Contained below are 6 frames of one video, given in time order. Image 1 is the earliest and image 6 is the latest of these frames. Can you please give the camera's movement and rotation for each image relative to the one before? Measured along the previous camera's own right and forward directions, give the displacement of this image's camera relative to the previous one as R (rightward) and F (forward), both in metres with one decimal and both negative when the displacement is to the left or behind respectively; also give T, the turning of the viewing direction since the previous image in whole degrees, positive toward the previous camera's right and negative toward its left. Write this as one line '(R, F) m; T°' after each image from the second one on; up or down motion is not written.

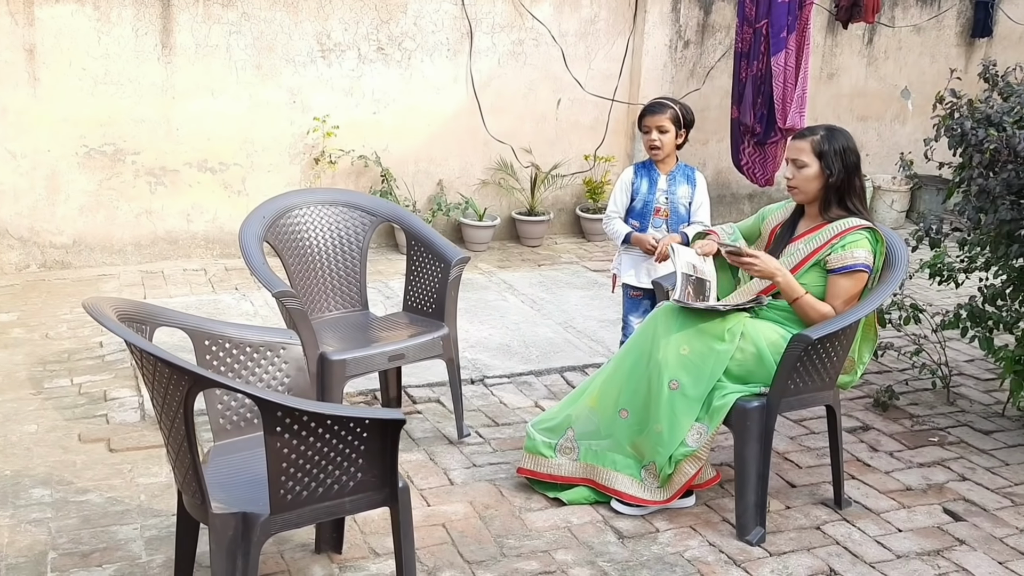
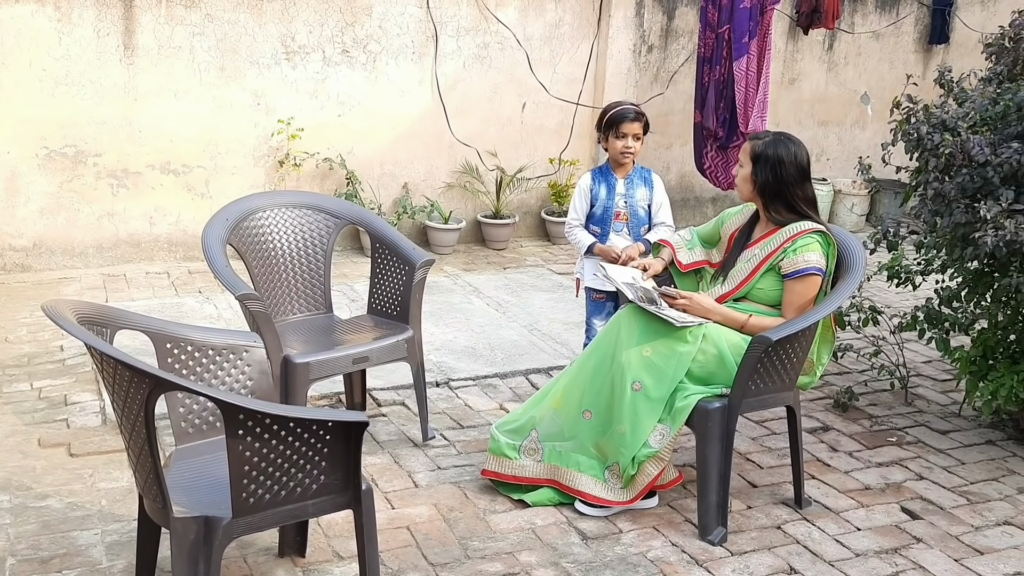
(0.0, 0.0) m; +2°
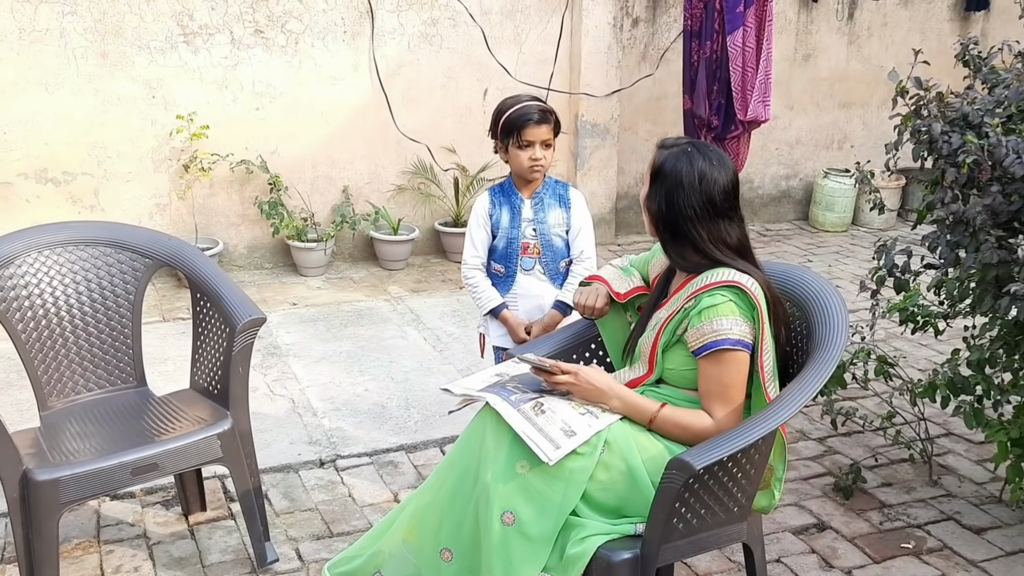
(+0.4, +1.0) m; -2°
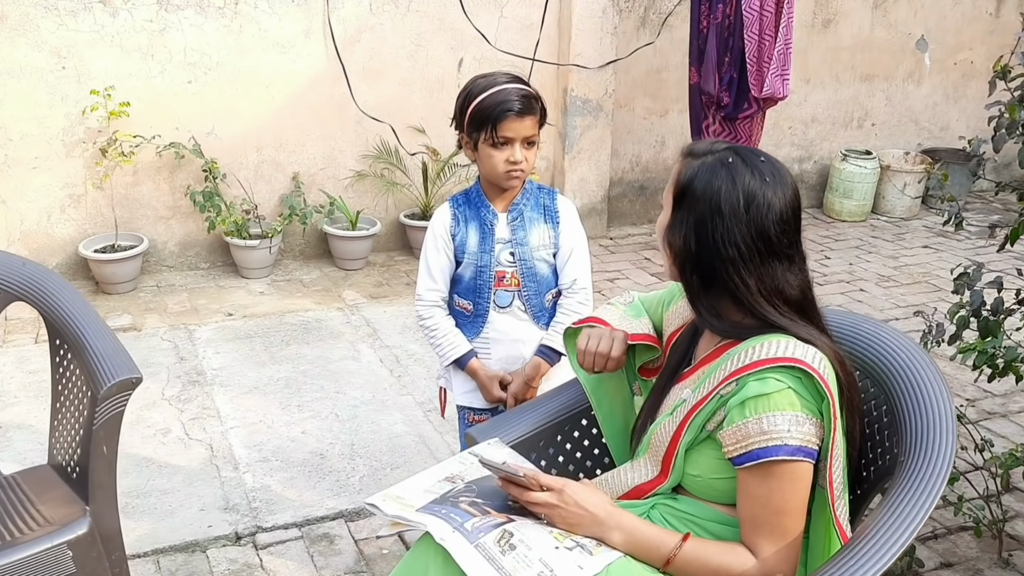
(0.0, +0.7) m; +1°
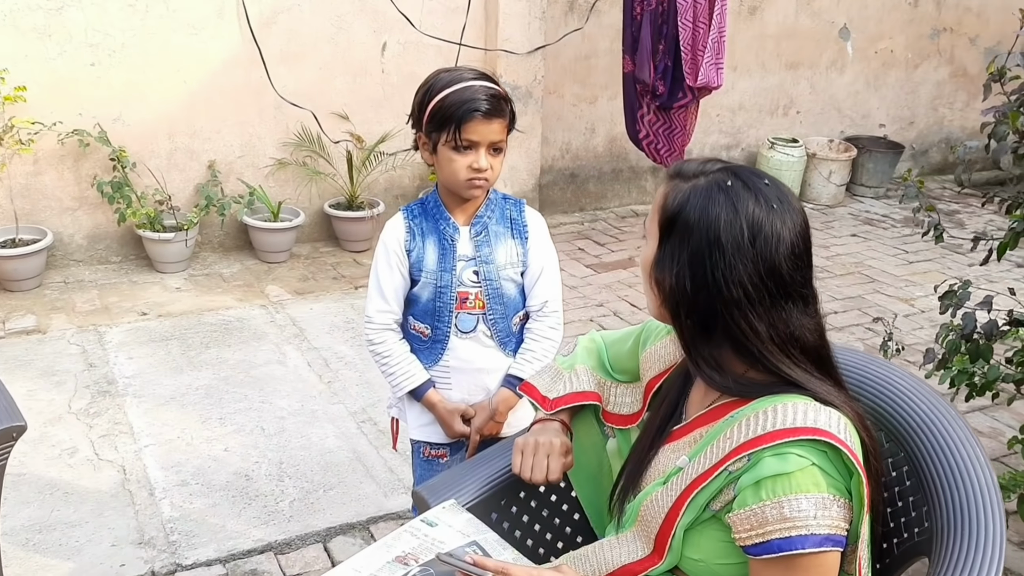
(-0.1, +0.1) m; +5°
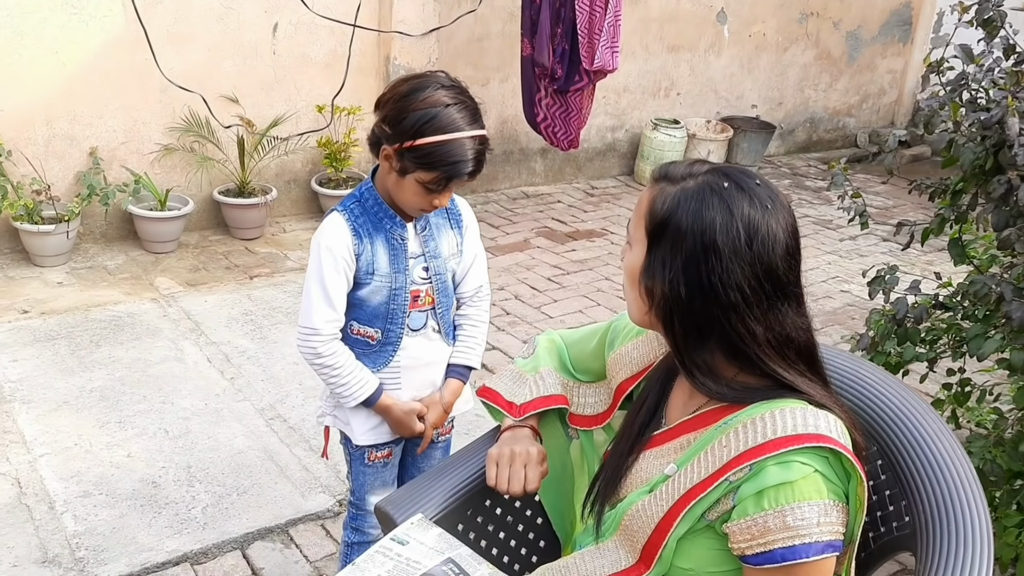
(-0.2, 0.0) m; +8°
